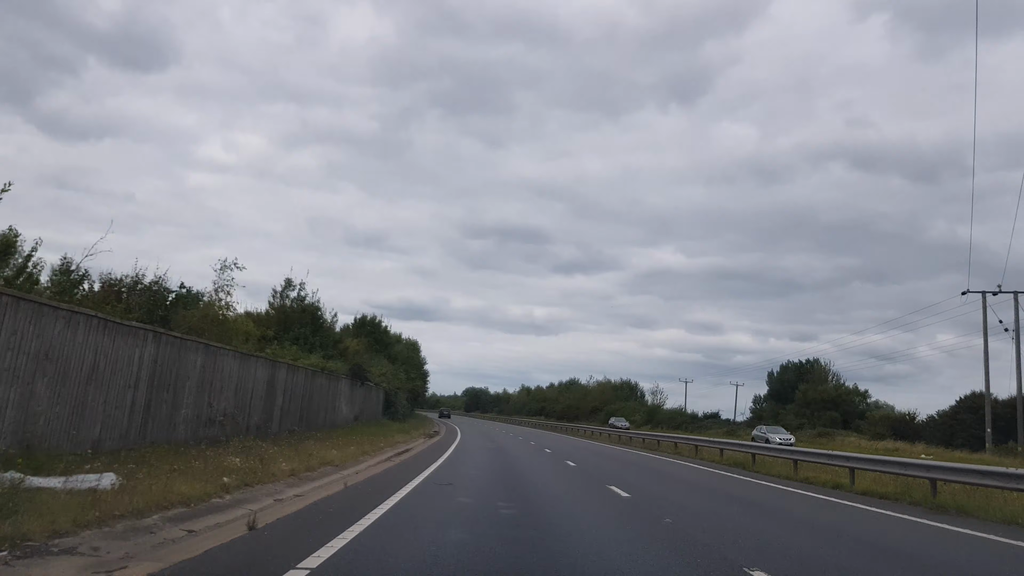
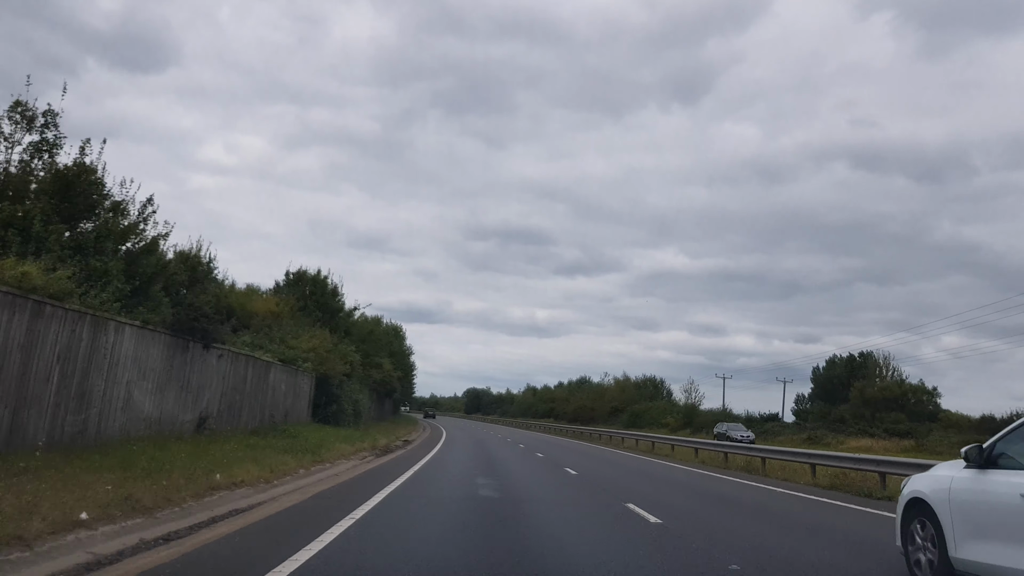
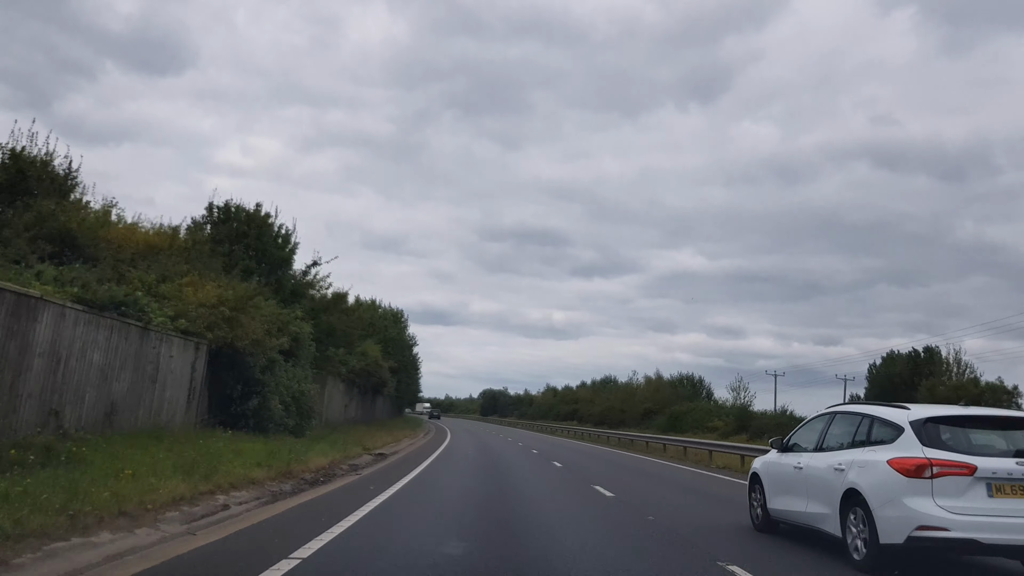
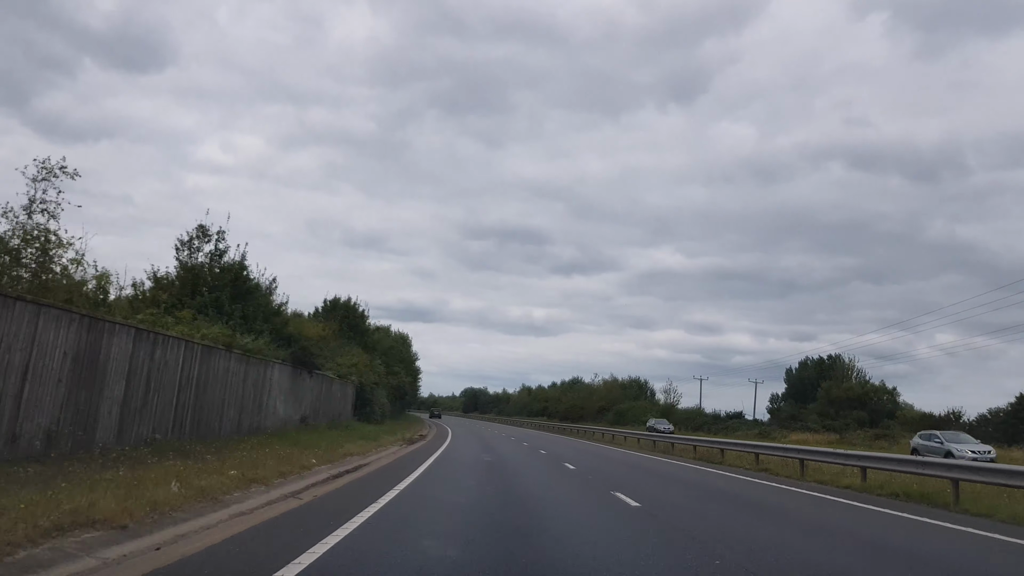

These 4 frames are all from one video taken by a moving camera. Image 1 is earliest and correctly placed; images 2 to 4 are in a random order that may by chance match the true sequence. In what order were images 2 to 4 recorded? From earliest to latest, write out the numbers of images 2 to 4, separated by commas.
4, 2, 3
